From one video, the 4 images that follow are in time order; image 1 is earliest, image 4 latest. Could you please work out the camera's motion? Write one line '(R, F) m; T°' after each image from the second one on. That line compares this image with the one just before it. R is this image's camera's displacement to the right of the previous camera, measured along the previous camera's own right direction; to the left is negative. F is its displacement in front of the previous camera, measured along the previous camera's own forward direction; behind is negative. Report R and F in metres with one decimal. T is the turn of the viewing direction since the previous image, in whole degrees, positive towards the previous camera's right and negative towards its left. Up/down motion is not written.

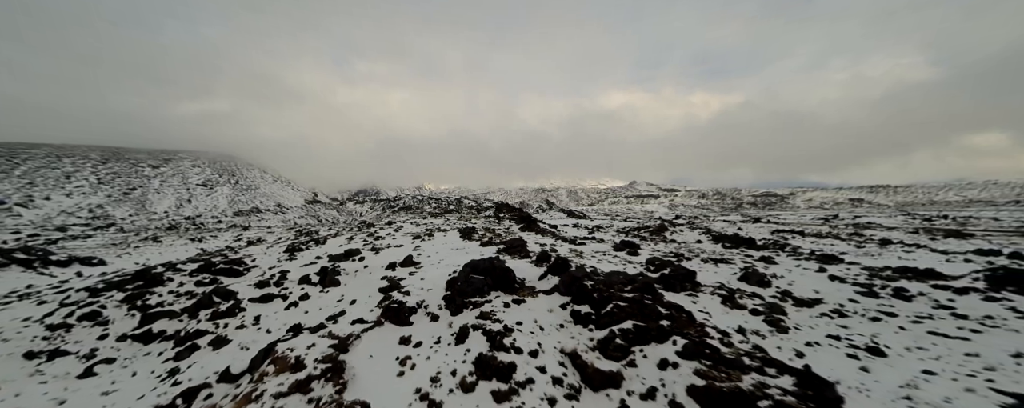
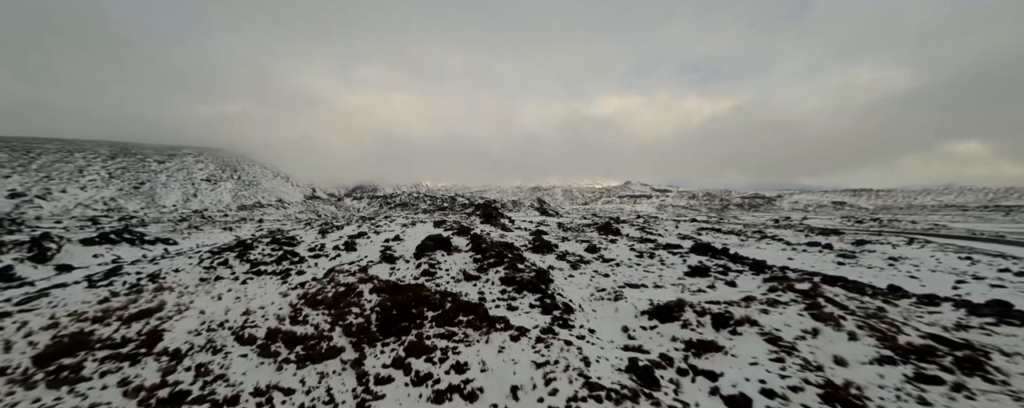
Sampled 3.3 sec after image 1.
(+2.8, -8.0) m; +1°
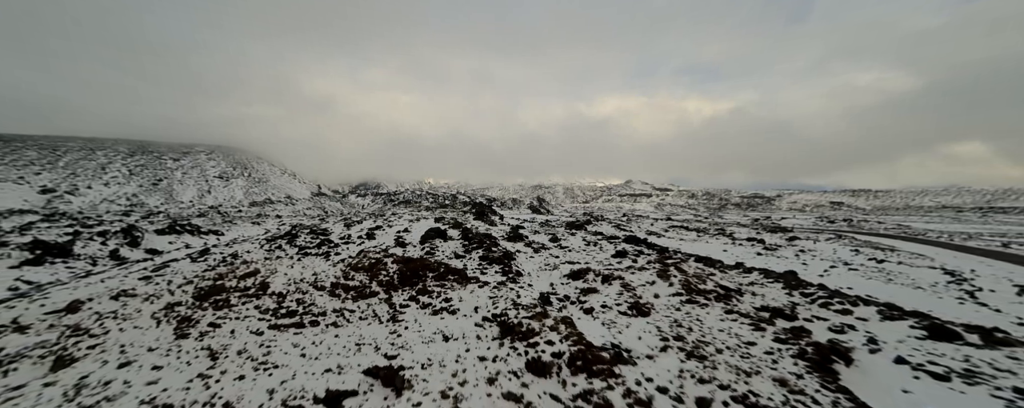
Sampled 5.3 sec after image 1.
(+1.4, -5.9) m; 0°
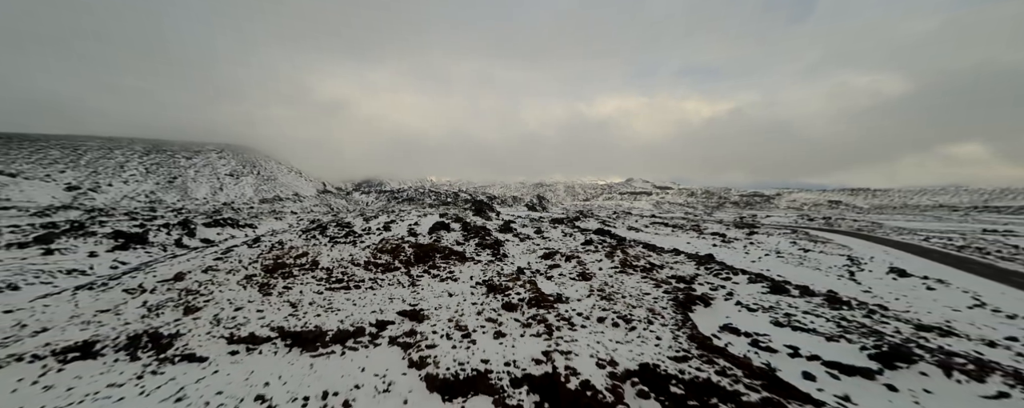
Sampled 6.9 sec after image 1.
(+0.9, -5.2) m; 0°
